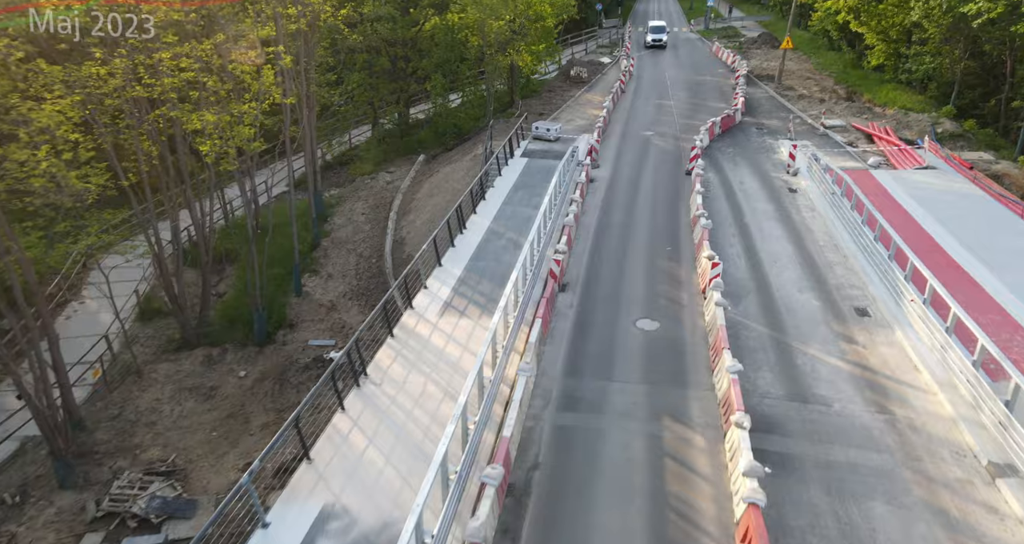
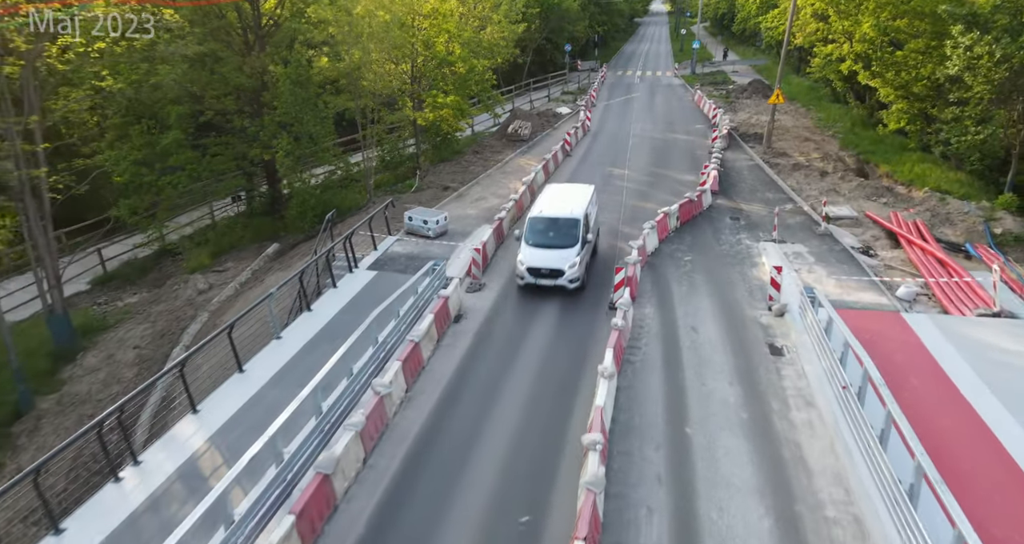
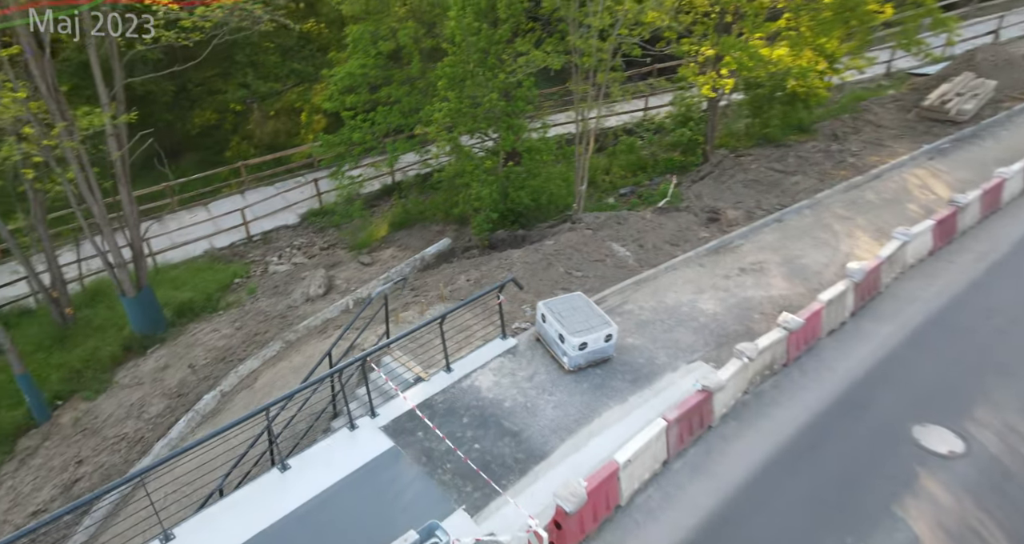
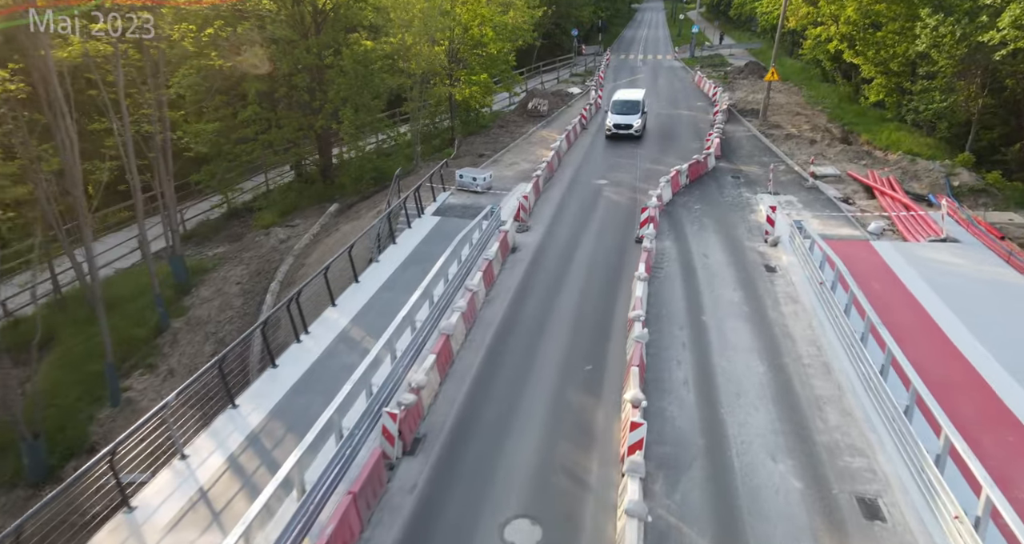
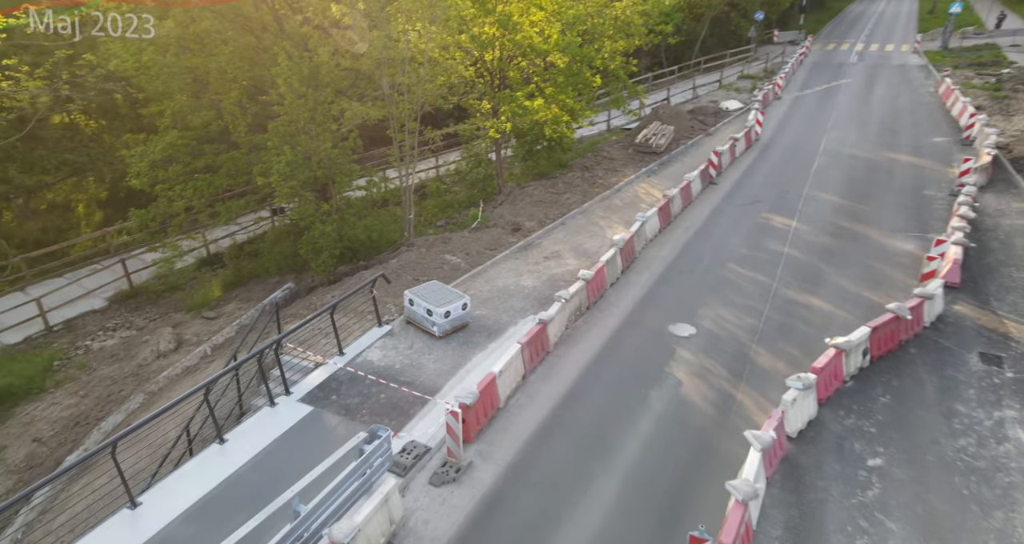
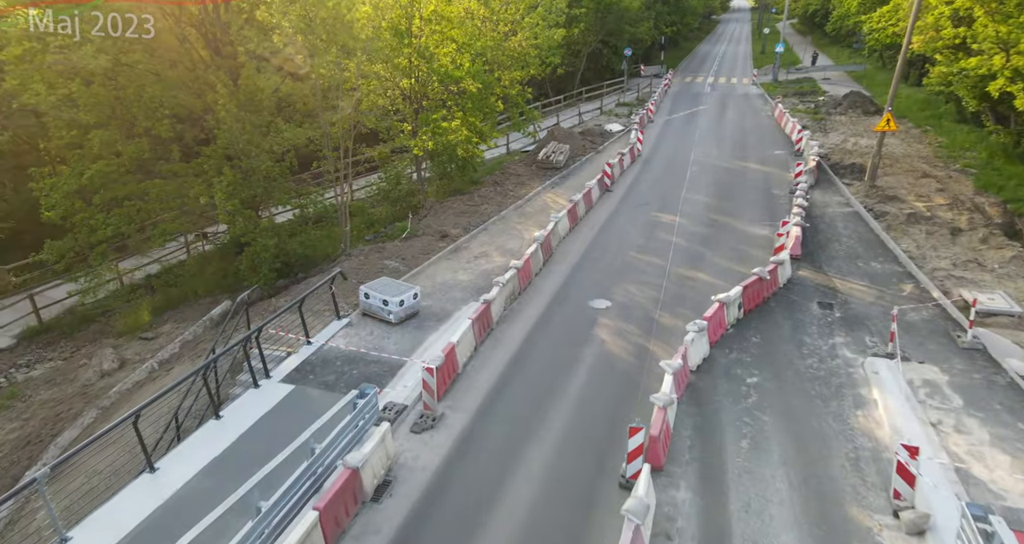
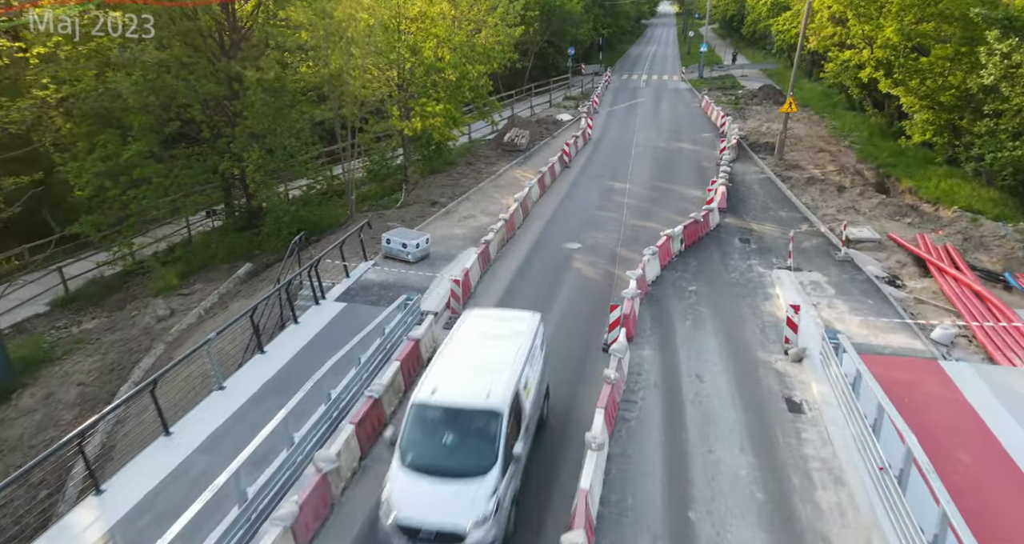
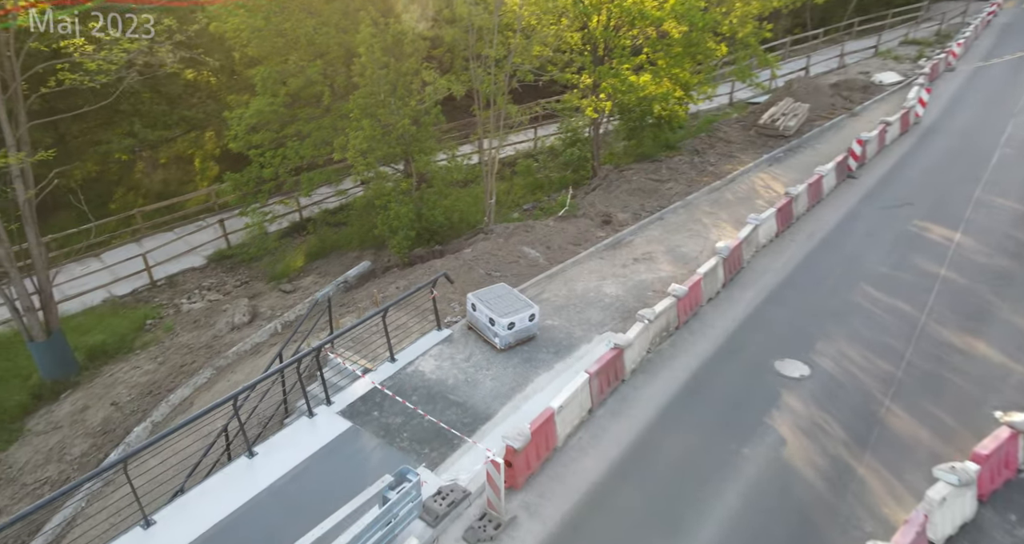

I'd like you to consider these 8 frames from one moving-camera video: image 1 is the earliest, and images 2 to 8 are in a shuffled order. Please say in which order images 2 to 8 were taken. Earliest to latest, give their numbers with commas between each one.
4, 2, 7, 6, 5, 8, 3
